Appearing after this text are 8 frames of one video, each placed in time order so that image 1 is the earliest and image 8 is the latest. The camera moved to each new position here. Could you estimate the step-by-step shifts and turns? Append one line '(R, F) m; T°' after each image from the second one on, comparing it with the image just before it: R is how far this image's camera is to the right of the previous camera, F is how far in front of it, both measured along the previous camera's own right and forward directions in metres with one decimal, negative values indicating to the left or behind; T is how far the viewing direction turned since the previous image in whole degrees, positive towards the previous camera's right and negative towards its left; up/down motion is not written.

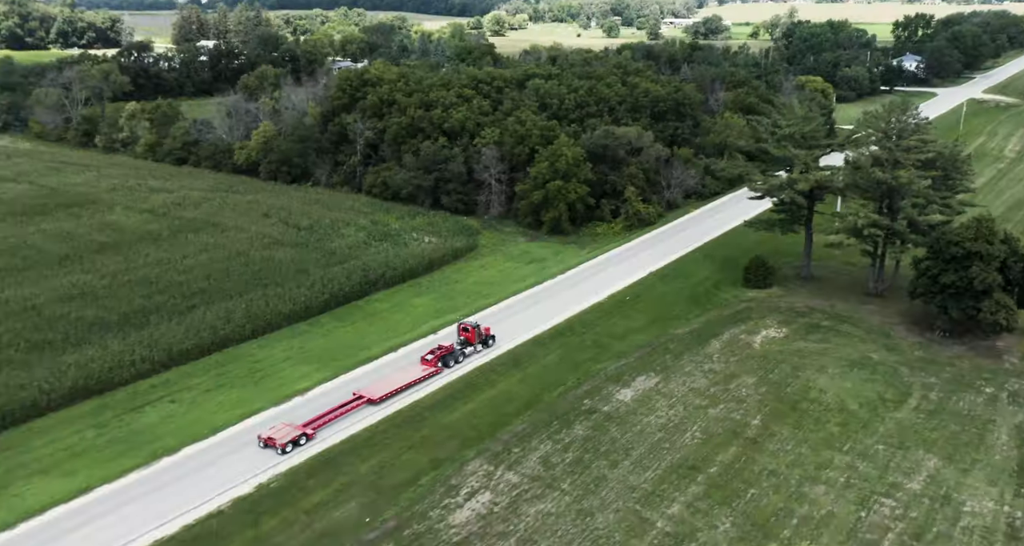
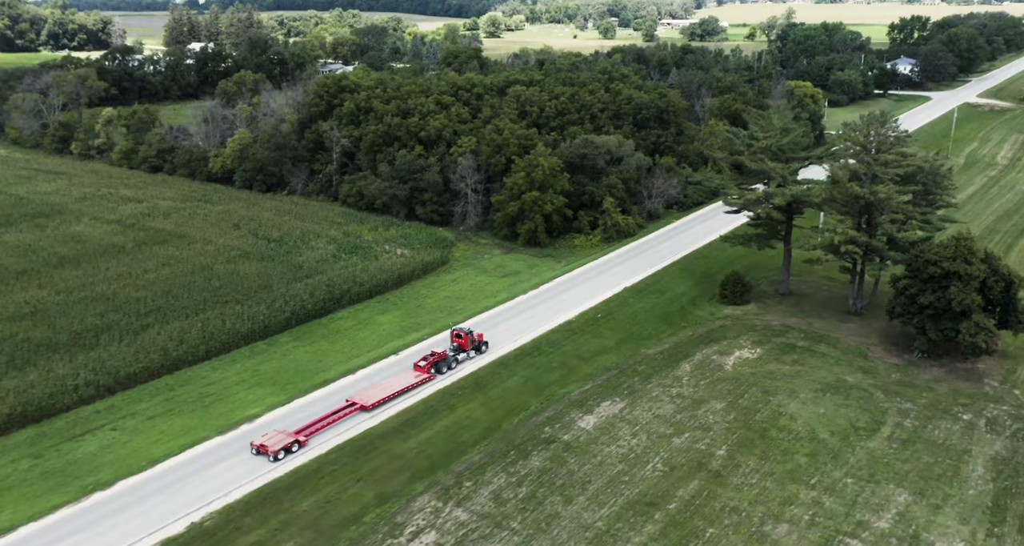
(+1.3, +1.1) m; 0°
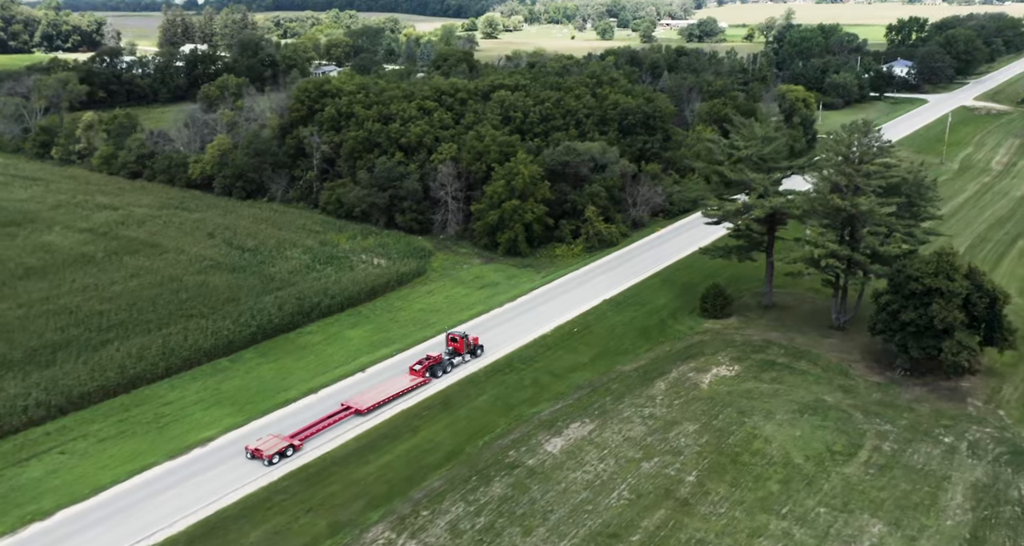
(+1.1, +0.9) m; 0°
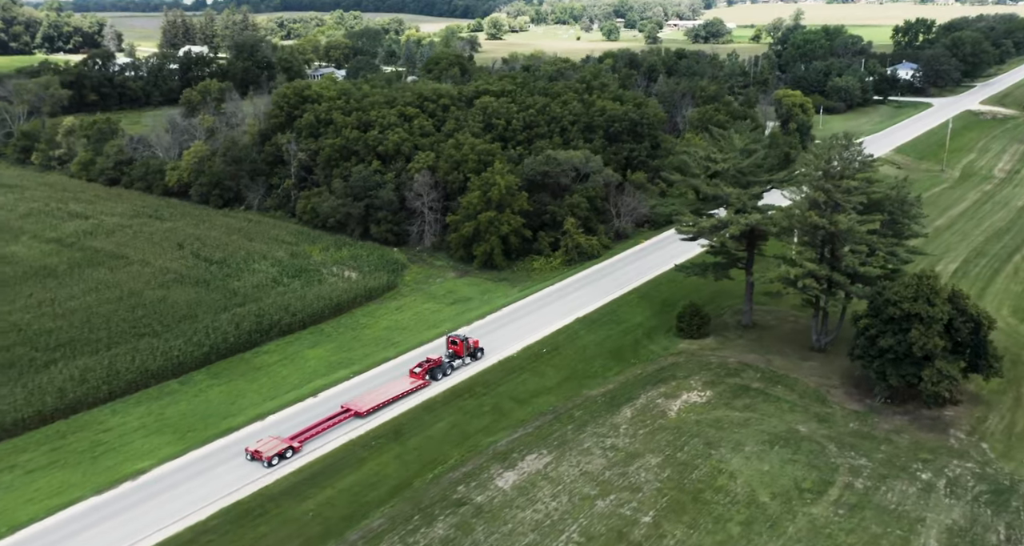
(+1.7, +1.4) m; -1°
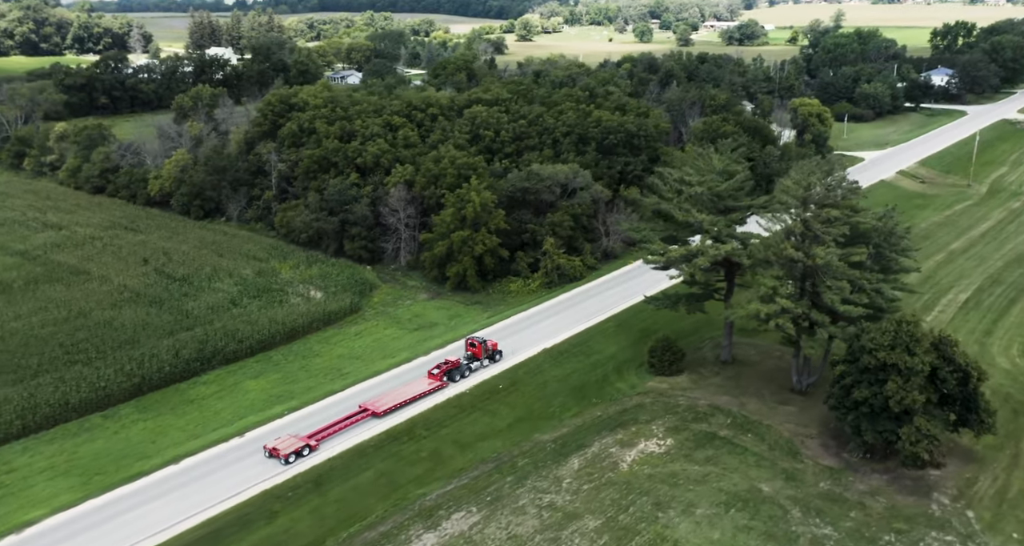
(+2.9, +2.4) m; -2°
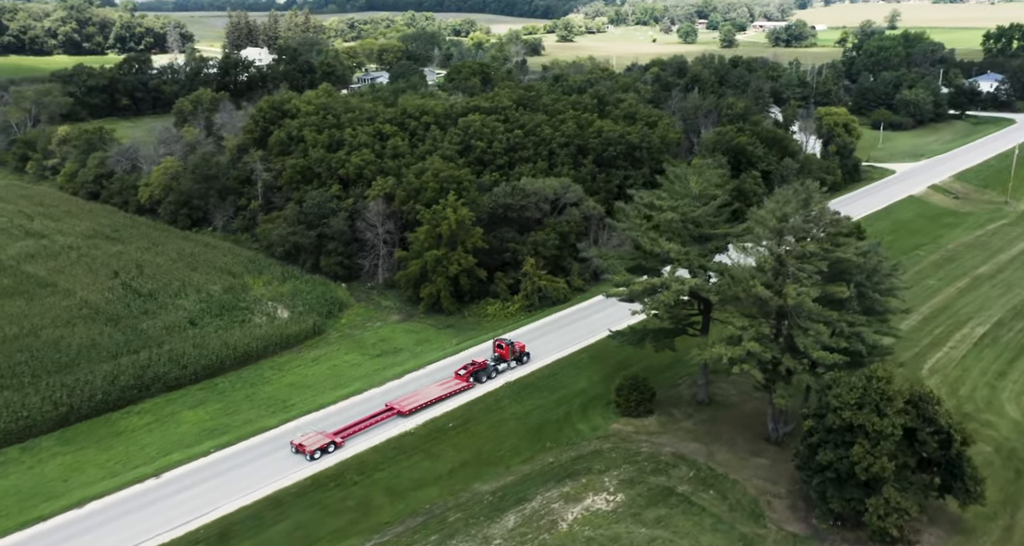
(+3.1, +2.4) m; -3°
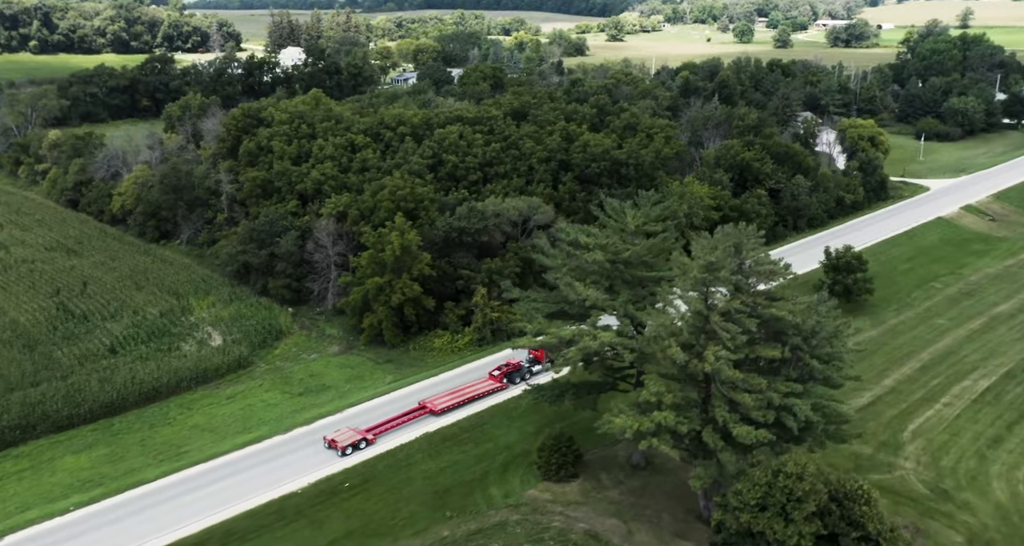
(+4.5, +3.4) m; -4°
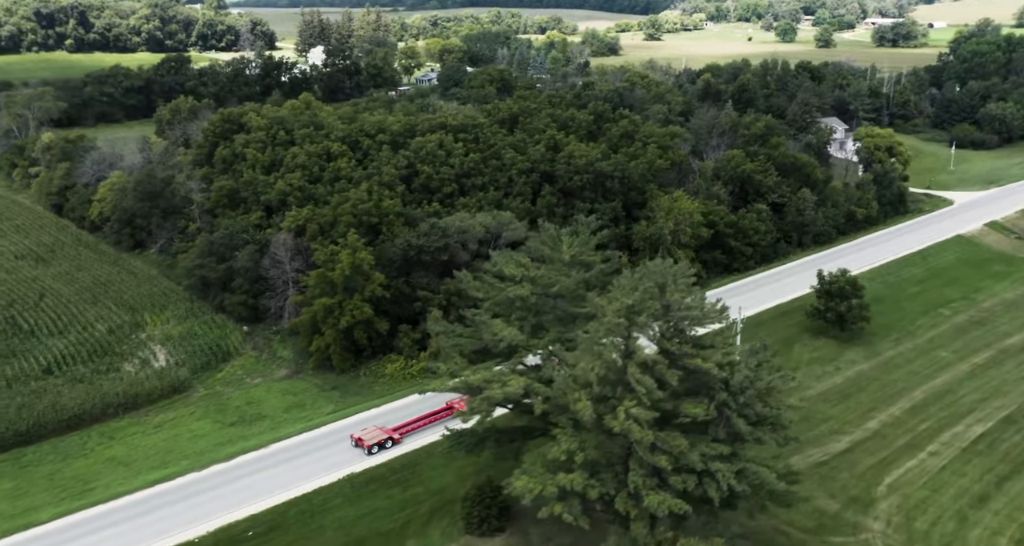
(+3.3, +2.4) m; -3°
